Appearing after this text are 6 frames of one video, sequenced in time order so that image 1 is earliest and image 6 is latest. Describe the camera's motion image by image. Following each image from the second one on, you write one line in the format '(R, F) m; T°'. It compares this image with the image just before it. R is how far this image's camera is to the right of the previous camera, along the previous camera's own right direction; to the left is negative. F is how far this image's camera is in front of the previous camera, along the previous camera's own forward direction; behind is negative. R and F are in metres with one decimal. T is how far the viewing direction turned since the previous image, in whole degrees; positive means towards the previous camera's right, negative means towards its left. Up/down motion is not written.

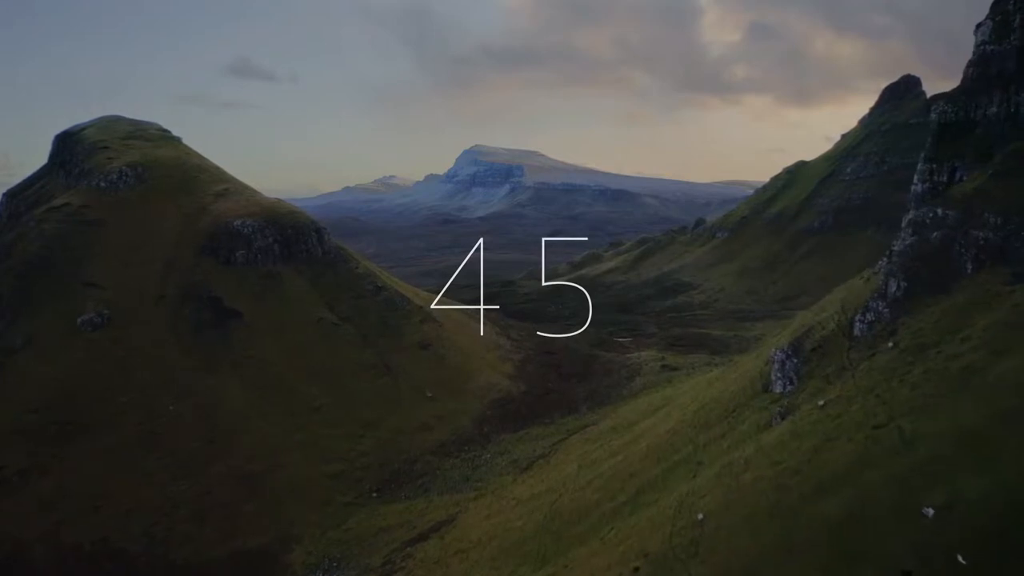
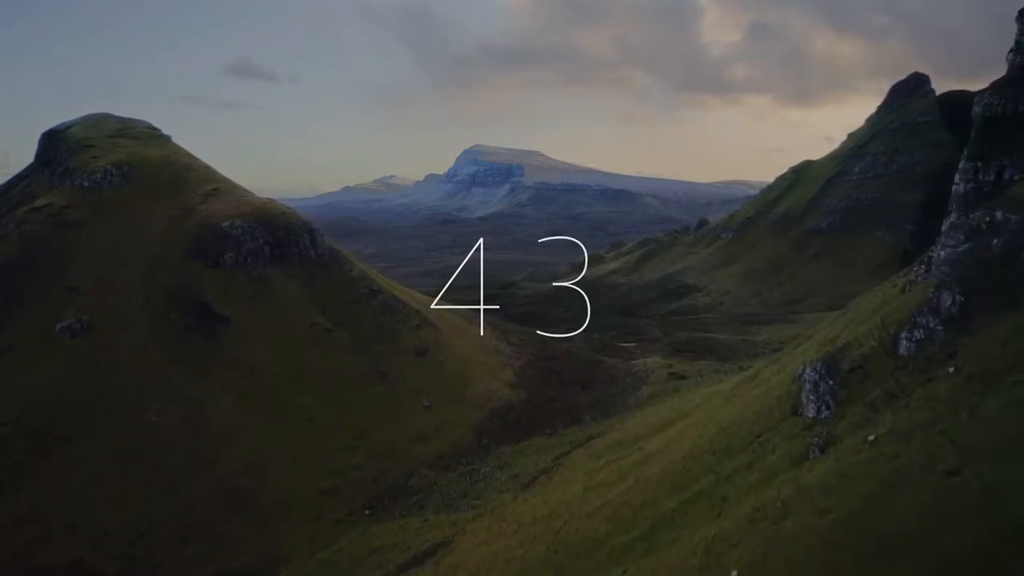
(-0.1, +5.2) m; 0°
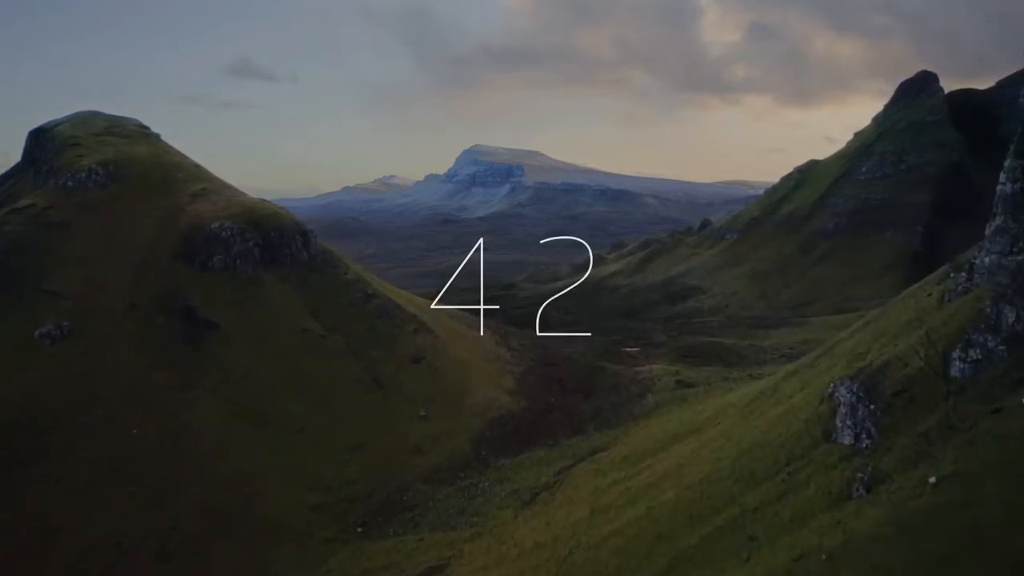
(0.0, +4.8) m; 0°
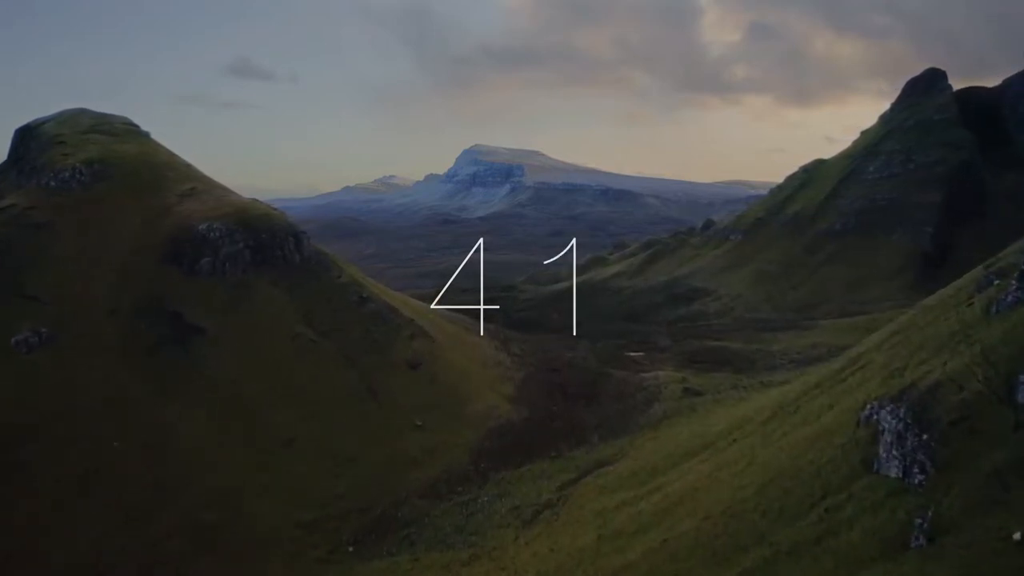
(0.0, +4.8) m; 0°
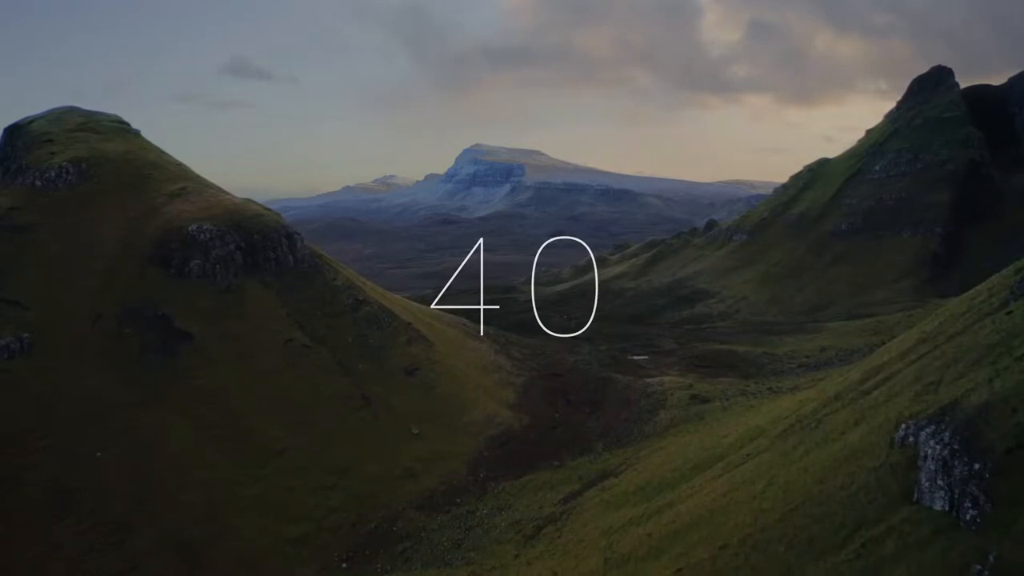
(0.0, +3.7) m; 0°
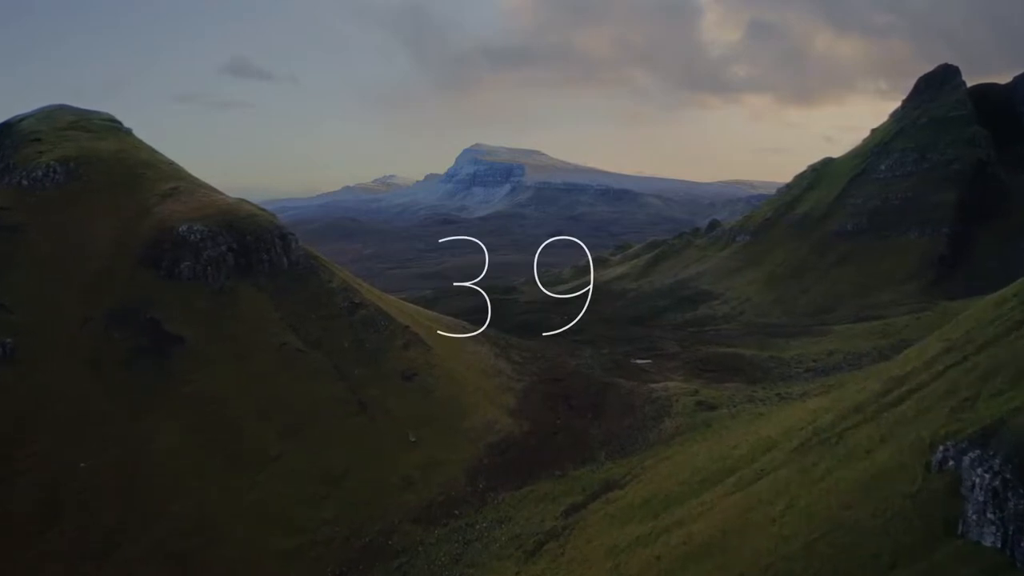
(0.0, +3.3) m; 0°
